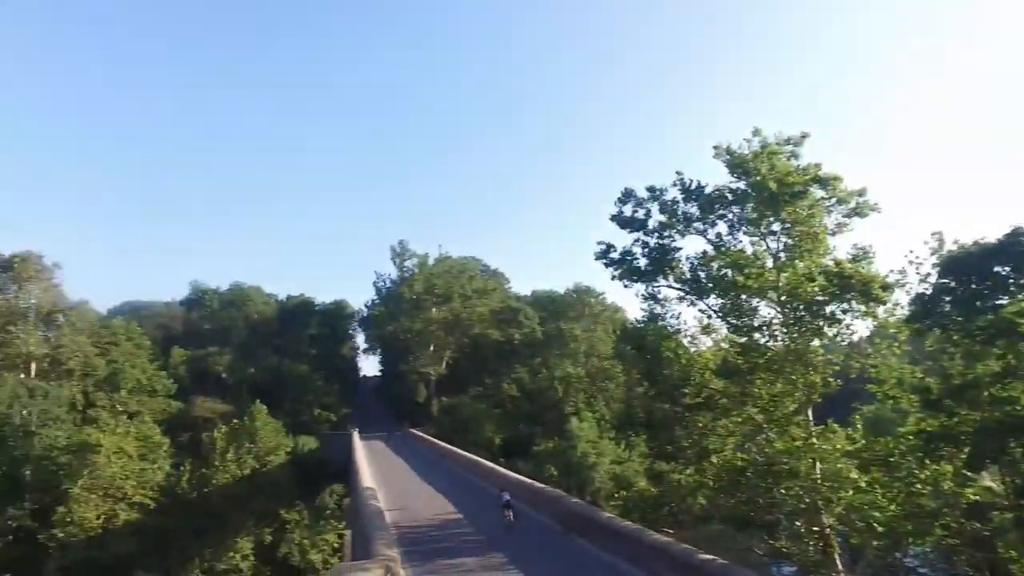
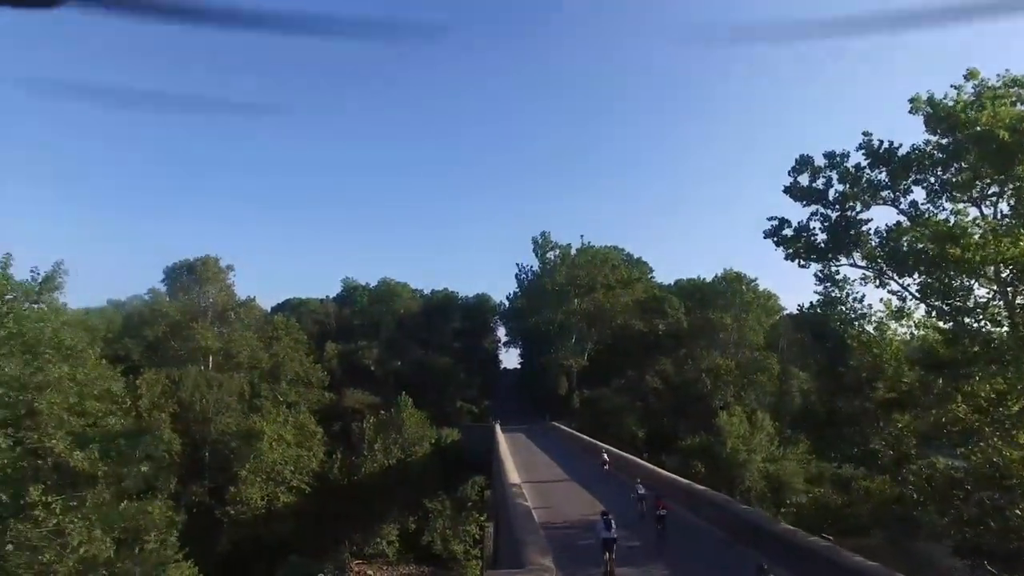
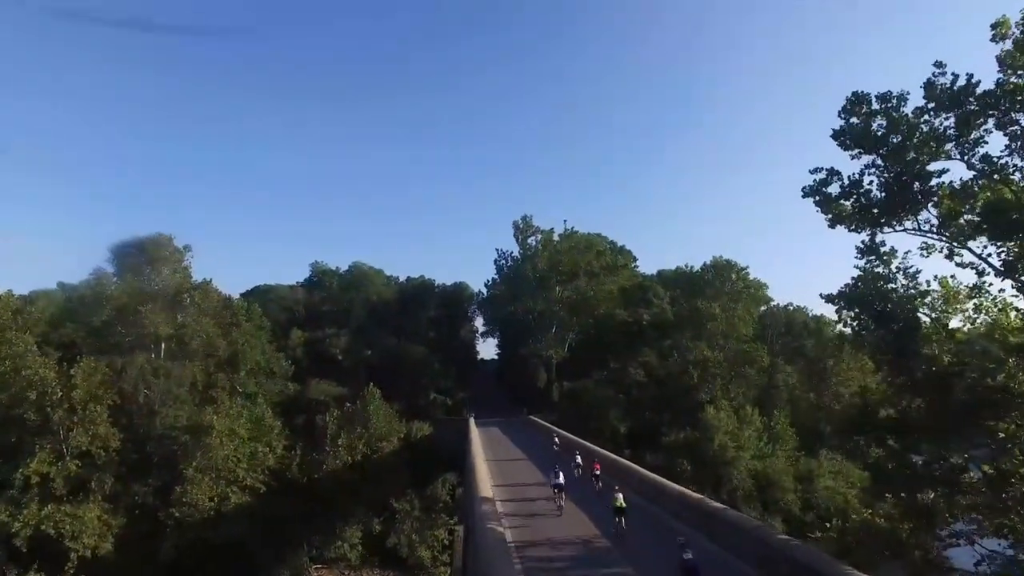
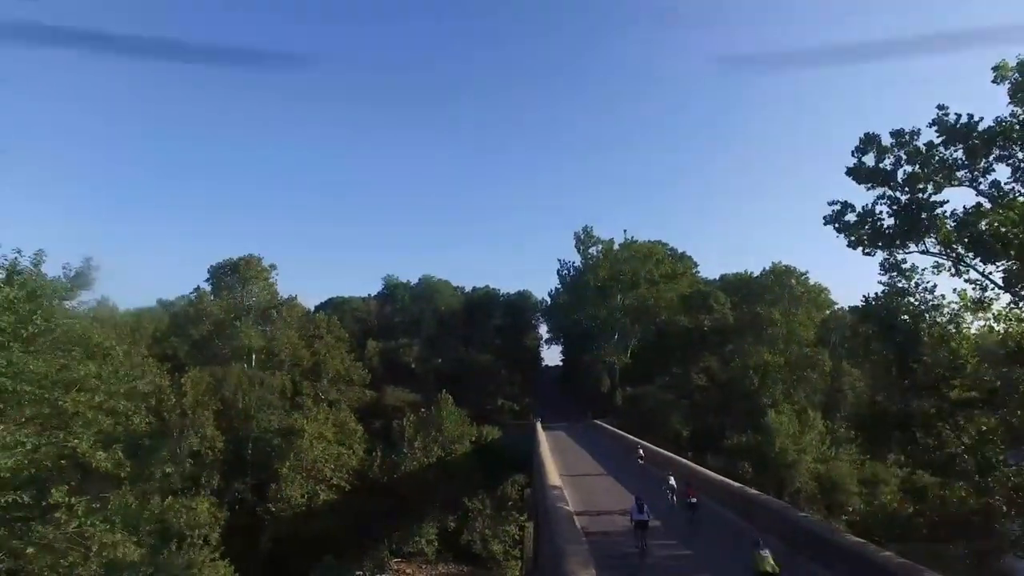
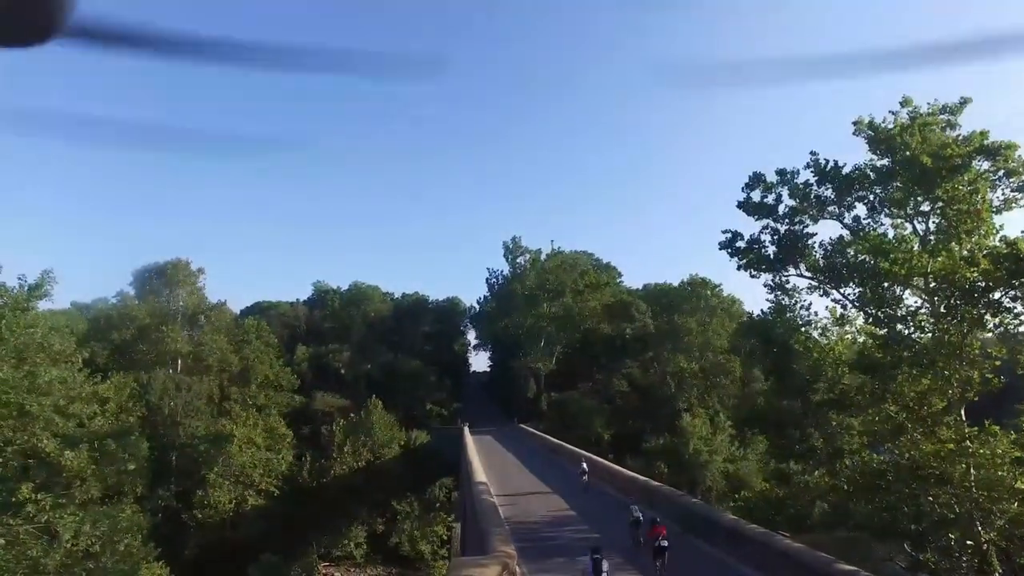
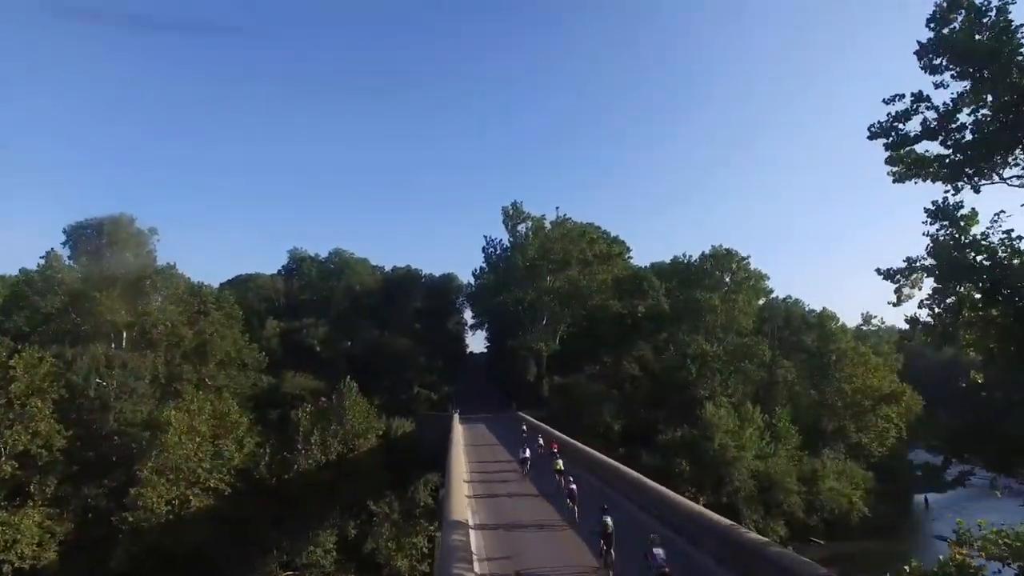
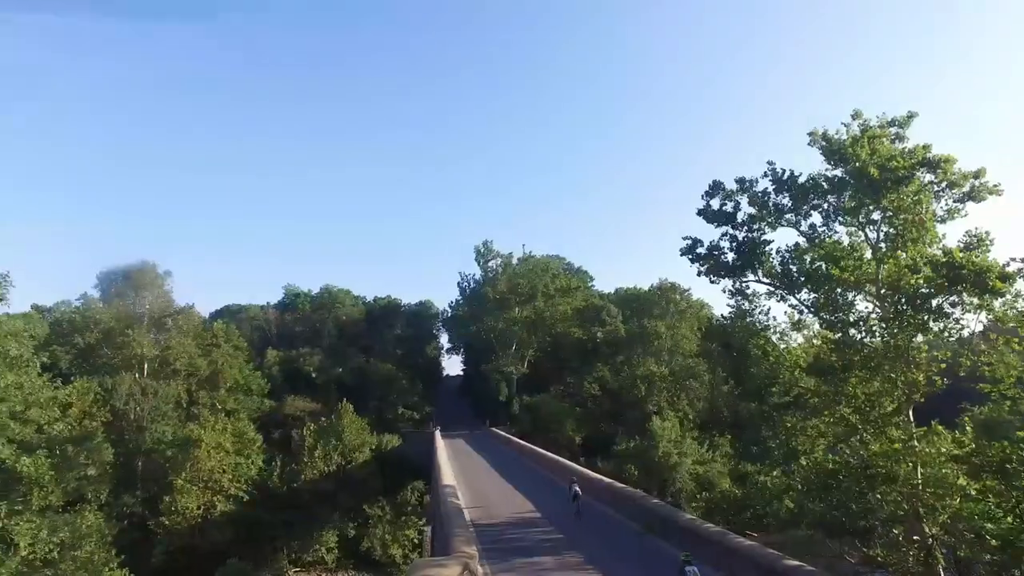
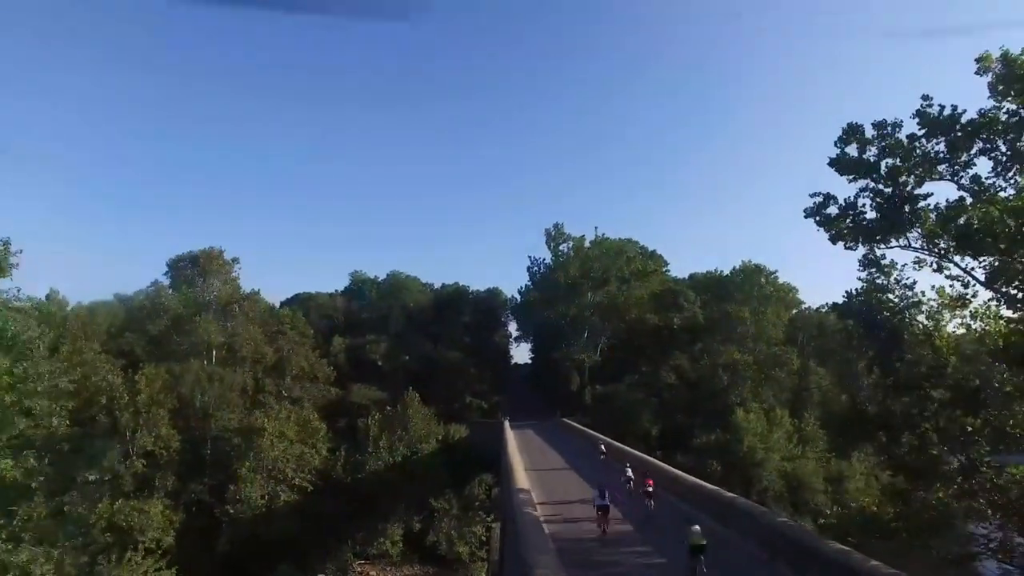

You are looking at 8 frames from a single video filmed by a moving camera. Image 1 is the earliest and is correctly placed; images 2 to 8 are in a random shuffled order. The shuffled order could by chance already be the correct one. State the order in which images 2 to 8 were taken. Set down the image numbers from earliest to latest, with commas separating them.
7, 5, 2, 4, 8, 3, 6
